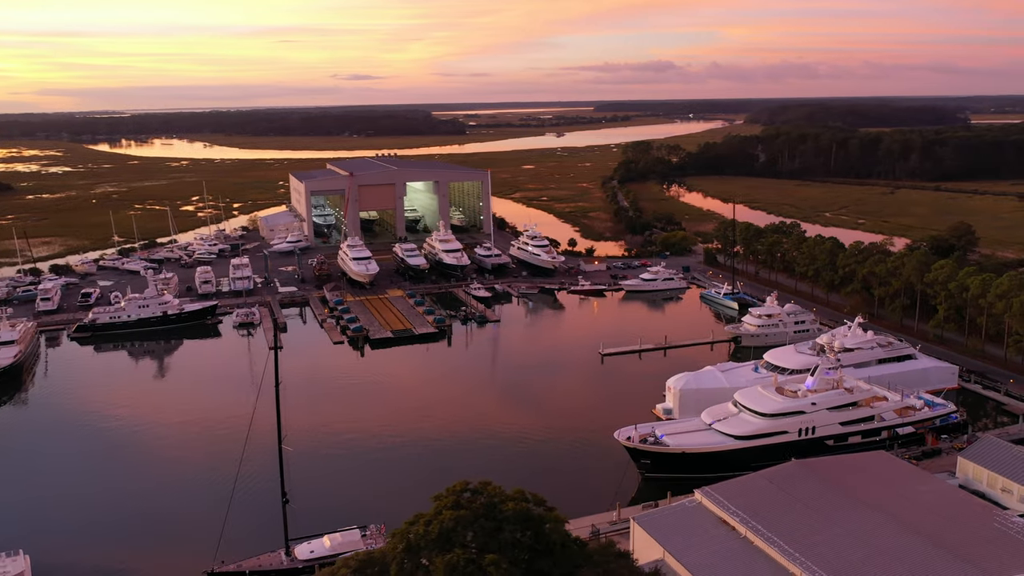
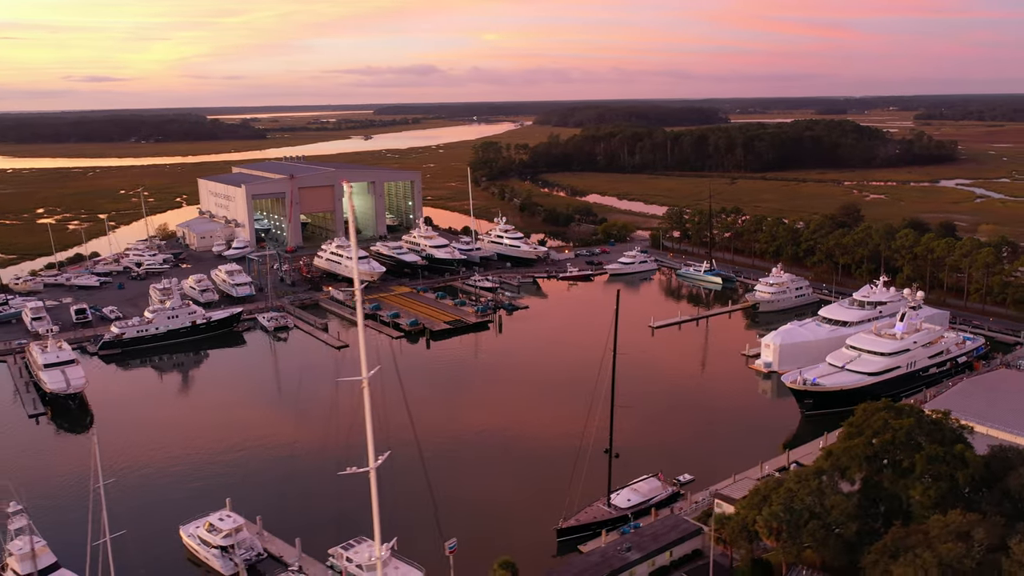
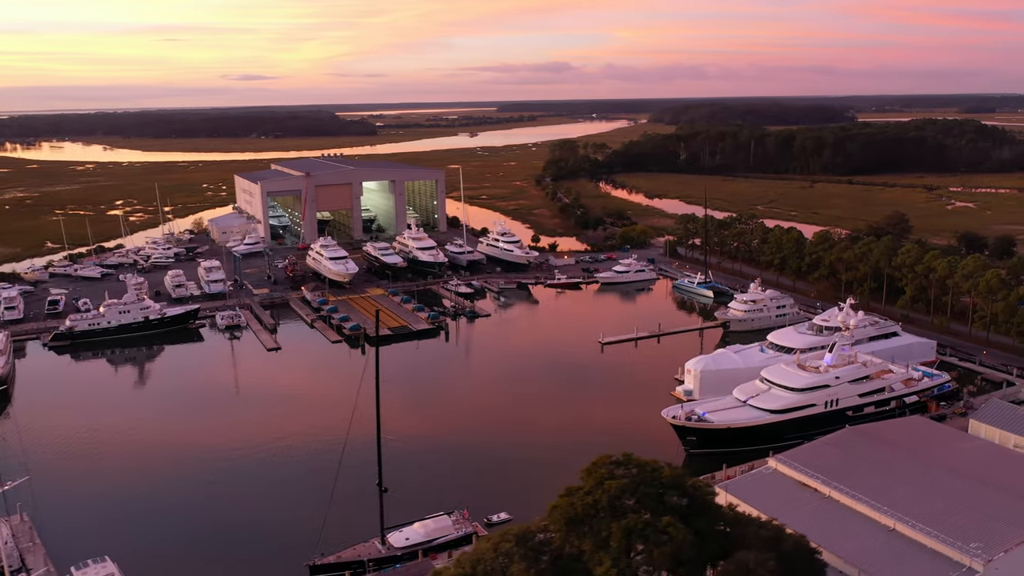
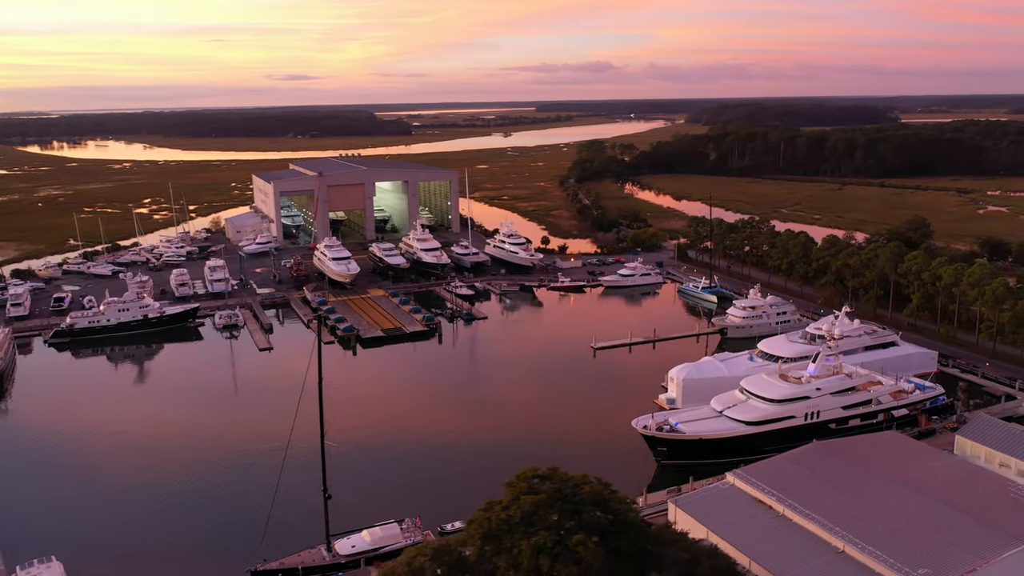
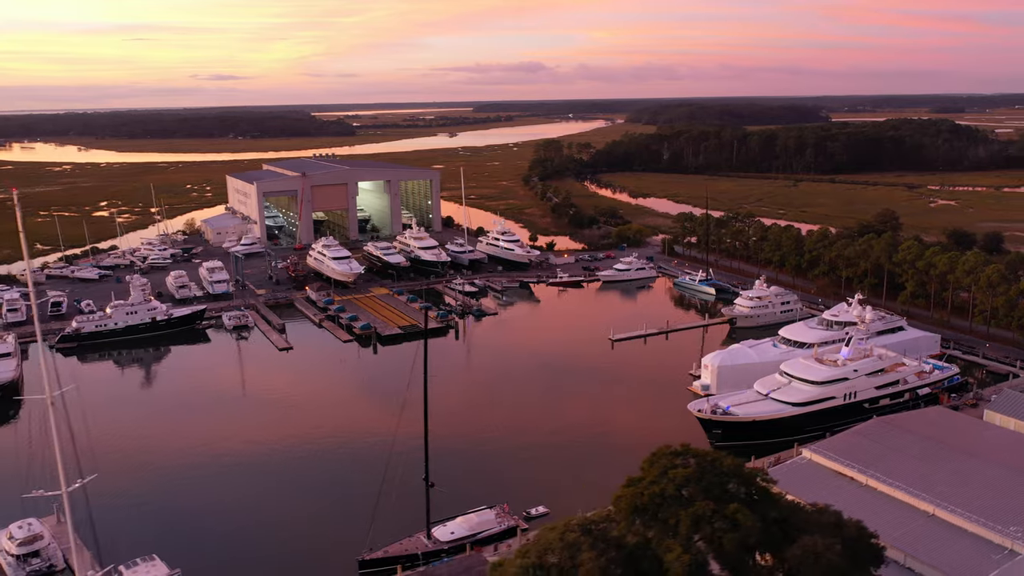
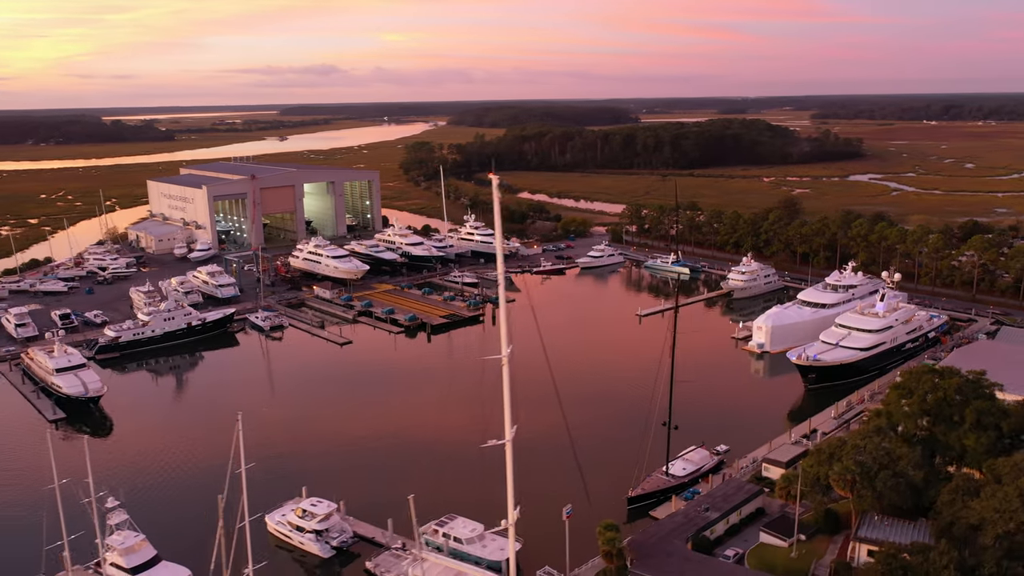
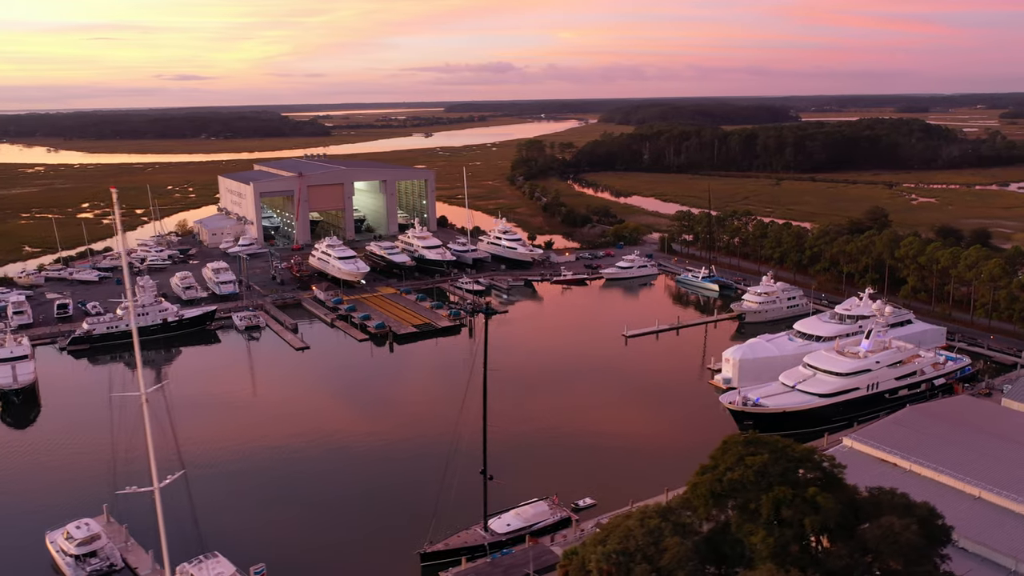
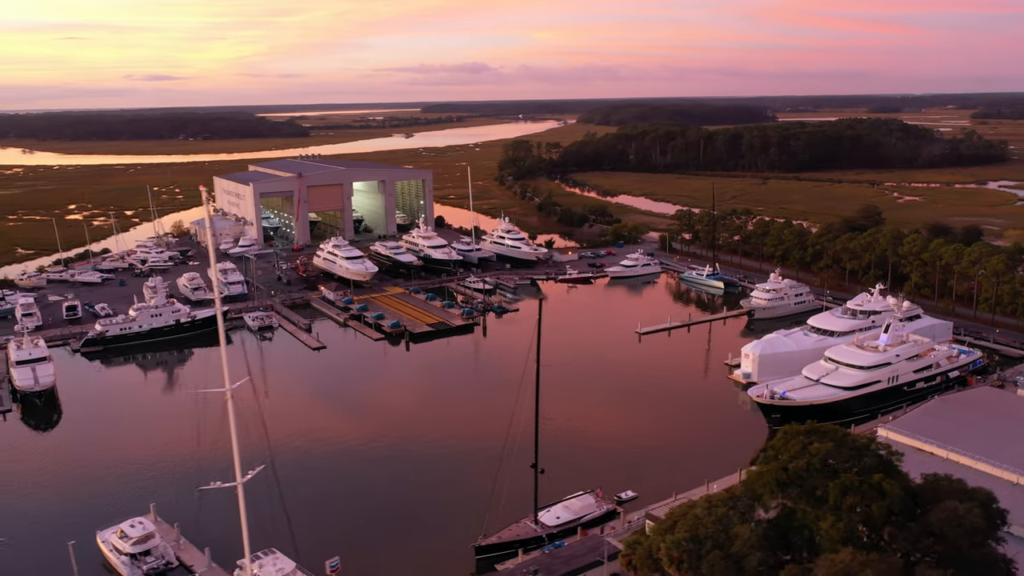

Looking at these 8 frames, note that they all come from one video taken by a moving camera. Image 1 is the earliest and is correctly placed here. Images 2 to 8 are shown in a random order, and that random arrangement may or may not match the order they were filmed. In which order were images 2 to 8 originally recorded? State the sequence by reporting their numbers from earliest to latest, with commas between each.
4, 3, 5, 7, 8, 2, 6
